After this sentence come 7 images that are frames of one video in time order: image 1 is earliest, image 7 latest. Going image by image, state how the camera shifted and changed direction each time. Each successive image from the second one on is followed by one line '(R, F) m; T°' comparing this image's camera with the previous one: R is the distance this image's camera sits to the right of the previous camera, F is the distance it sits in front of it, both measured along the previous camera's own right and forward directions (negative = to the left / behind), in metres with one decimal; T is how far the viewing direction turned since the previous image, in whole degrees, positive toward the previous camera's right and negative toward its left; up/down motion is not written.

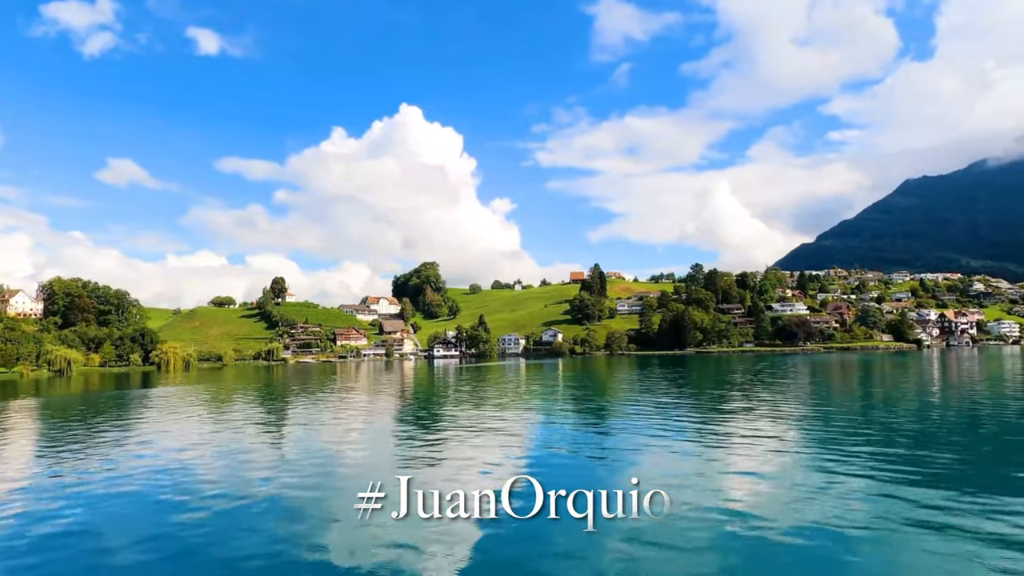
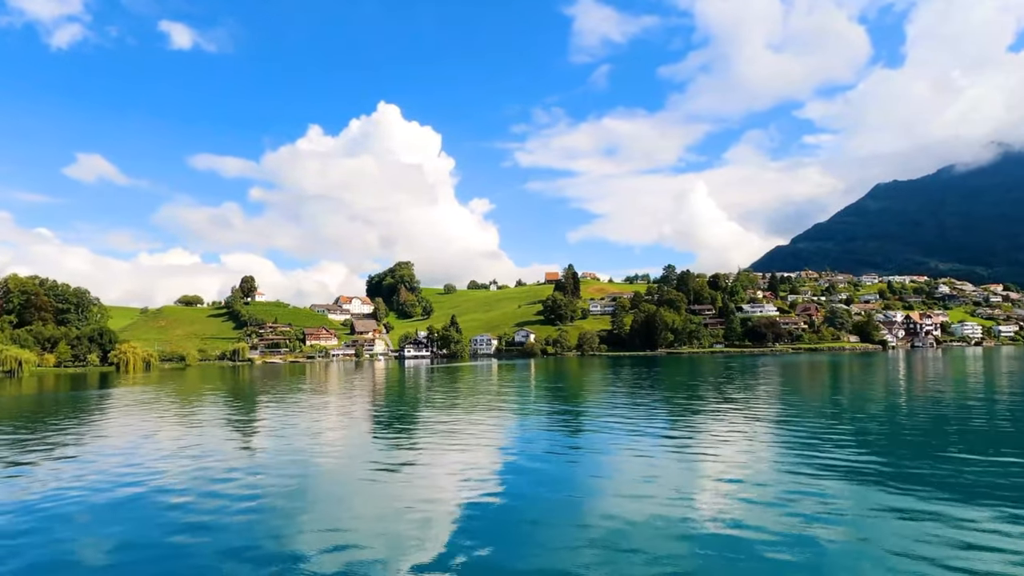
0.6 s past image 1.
(+0.4, +0.1) m; +2°
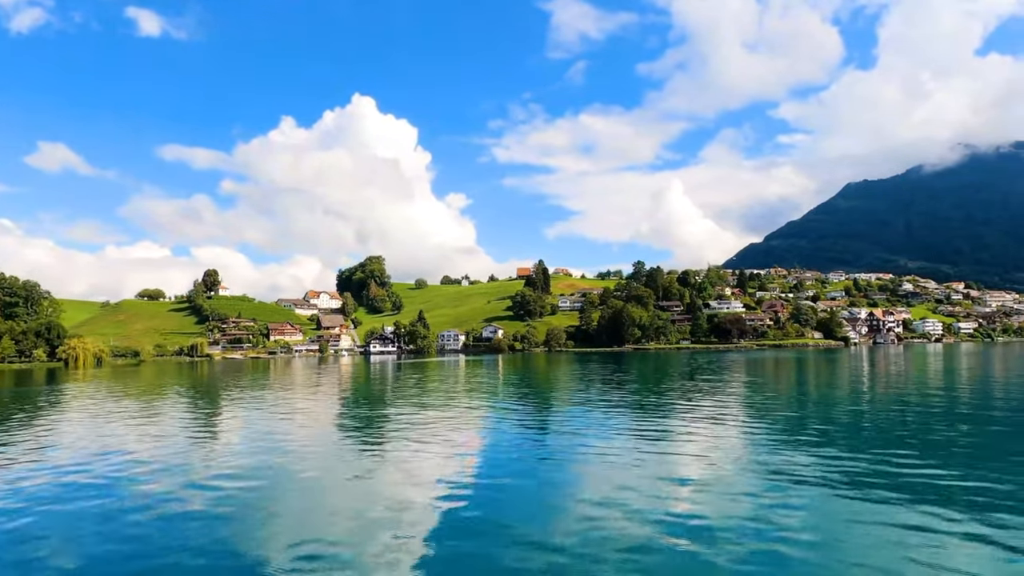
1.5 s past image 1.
(+0.6, +0.2) m; +2°
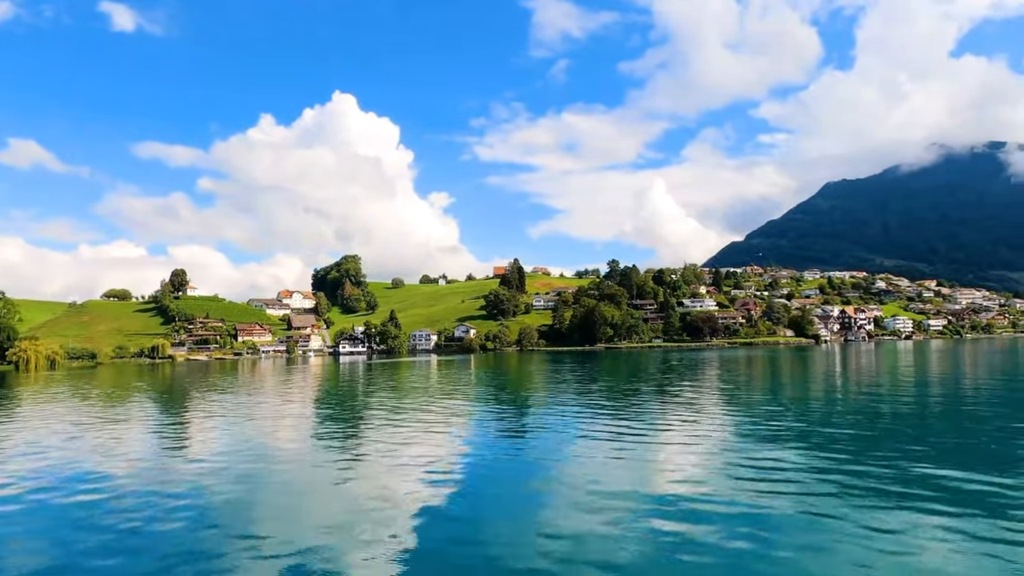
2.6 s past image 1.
(+0.8, +0.3) m; +1°
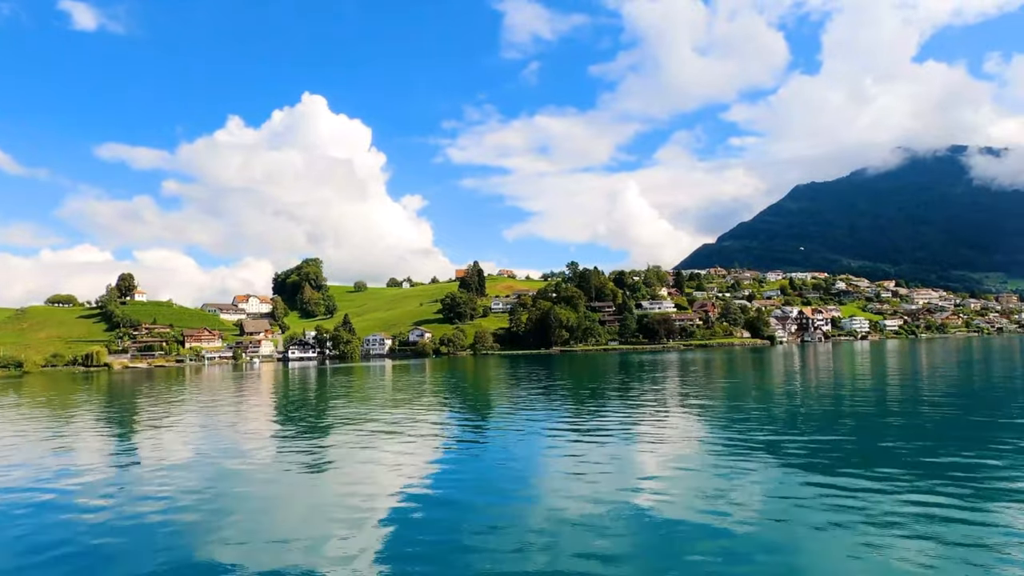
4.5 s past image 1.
(+1.4, +0.4) m; +2°
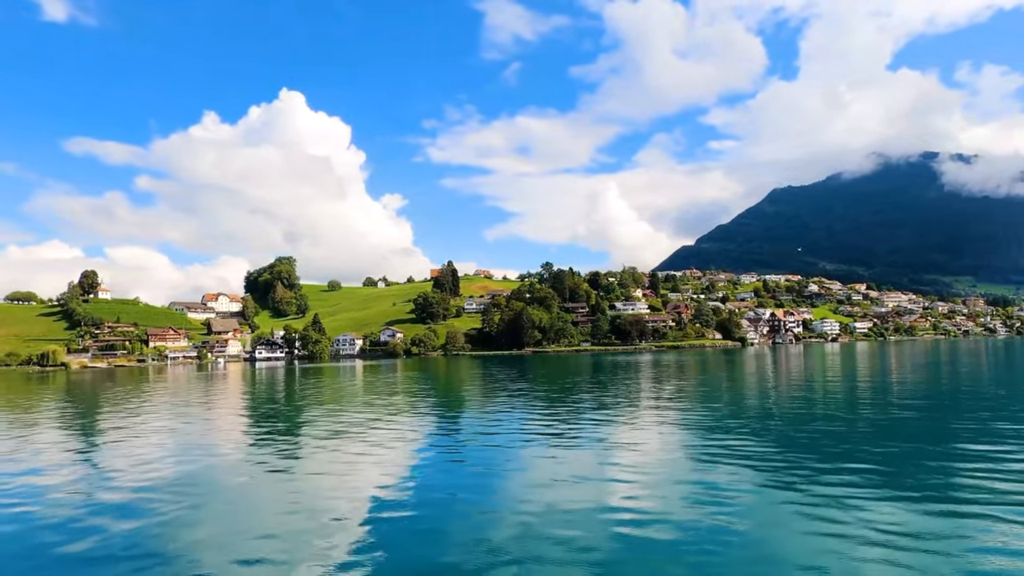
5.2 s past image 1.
(+0.5, +0.3) m; +2°
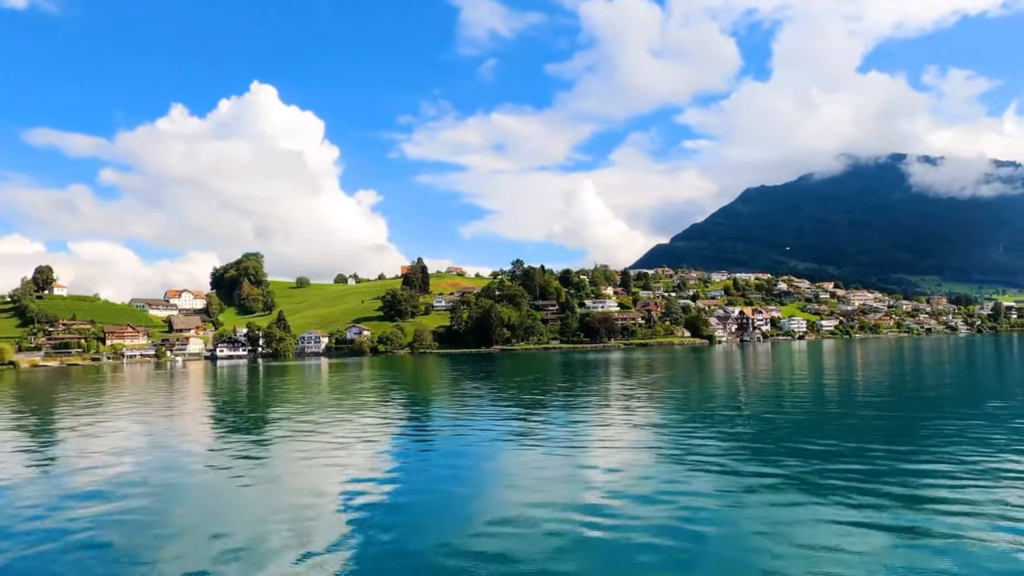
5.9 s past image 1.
(+0.5, +0.4) m; +2°
